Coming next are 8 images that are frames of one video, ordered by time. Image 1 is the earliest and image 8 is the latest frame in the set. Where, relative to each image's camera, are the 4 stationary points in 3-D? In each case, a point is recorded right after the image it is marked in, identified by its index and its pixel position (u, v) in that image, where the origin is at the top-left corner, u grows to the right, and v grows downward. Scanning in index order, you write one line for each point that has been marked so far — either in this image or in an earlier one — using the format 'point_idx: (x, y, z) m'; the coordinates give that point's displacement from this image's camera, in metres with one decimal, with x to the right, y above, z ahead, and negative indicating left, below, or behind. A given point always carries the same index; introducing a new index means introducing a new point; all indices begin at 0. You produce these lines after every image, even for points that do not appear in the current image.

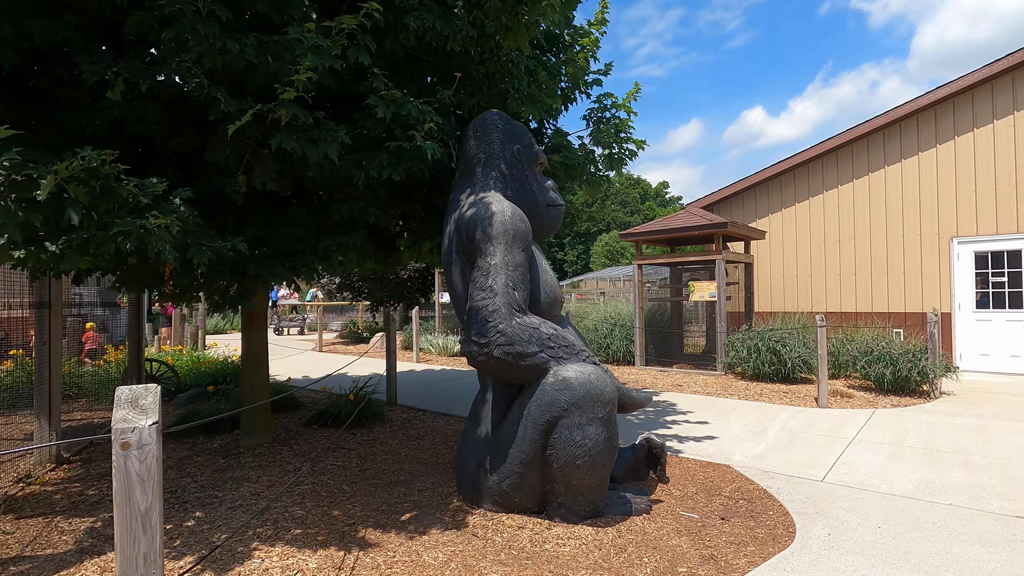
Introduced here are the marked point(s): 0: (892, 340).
0: (+5.9, -0.8, +8.3) m
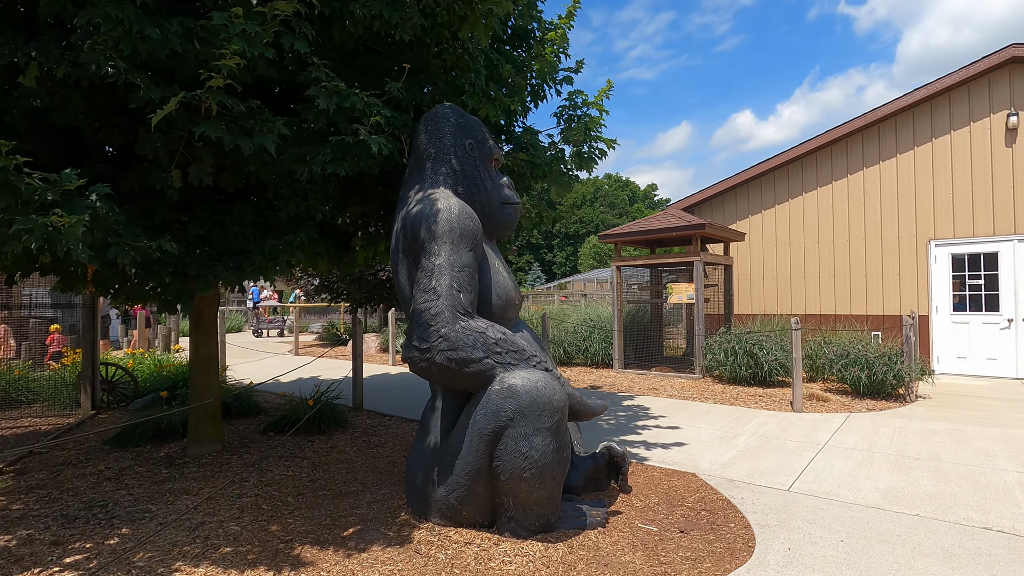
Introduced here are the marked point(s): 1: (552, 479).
0: (+5.4, -0.9, +8.2) m
1: (+0.2, -1.1, +3.1) m
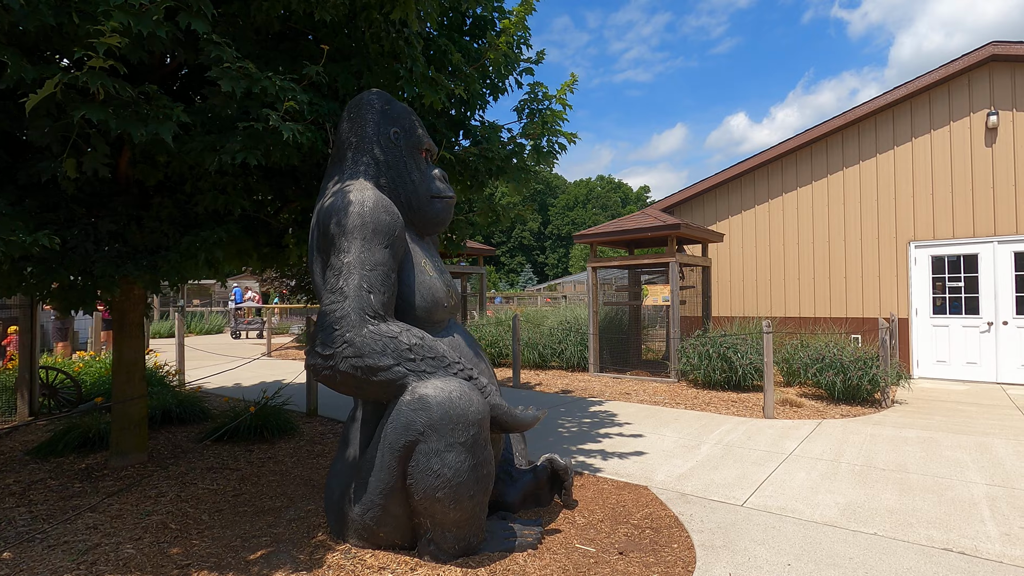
0: (+4.9, -0.9, +8.0) m
1: (-0.2, -1.1, +2.8) m
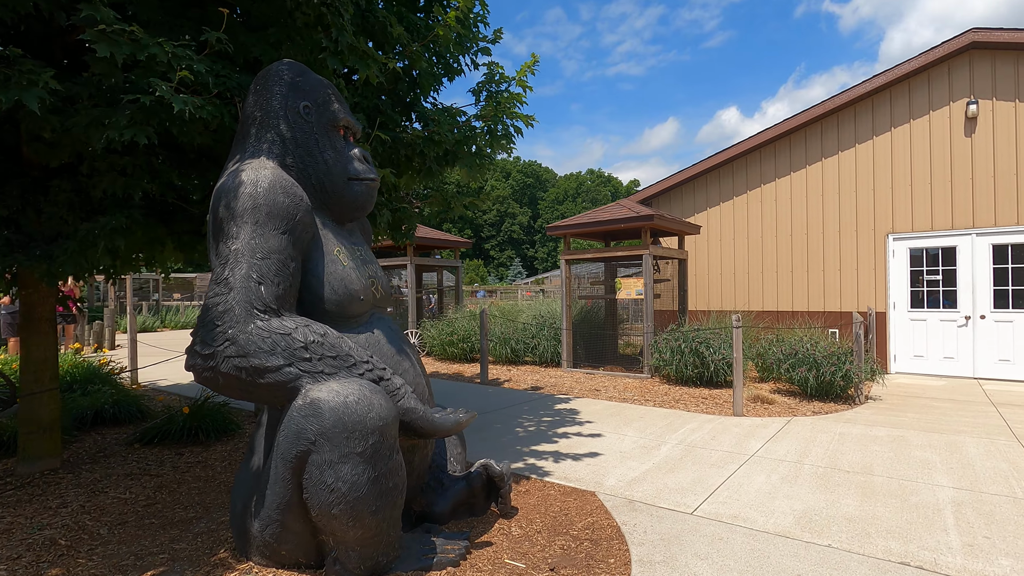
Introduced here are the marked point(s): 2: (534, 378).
0: (+4.4, -0.8, +7.7) m
1: (-0.7, -1.1, +2.5) m
2: (+0.4, -1.6, +9.5) m
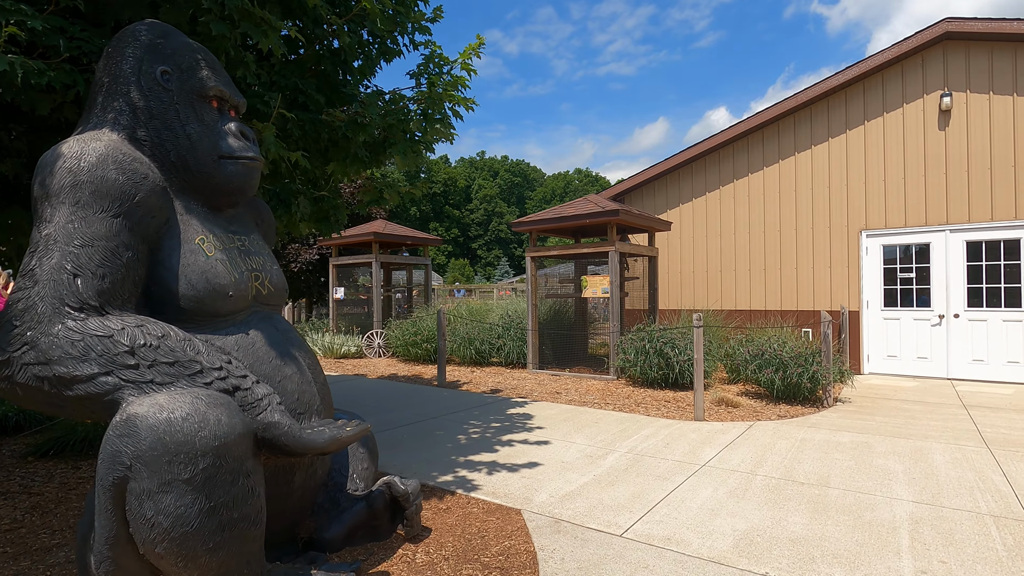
0: (+3.8, -0.8, +7.4) m
1: (-1.2, -1.0, +2.1) m
2: (-0.3, -1.6, +9.1) m
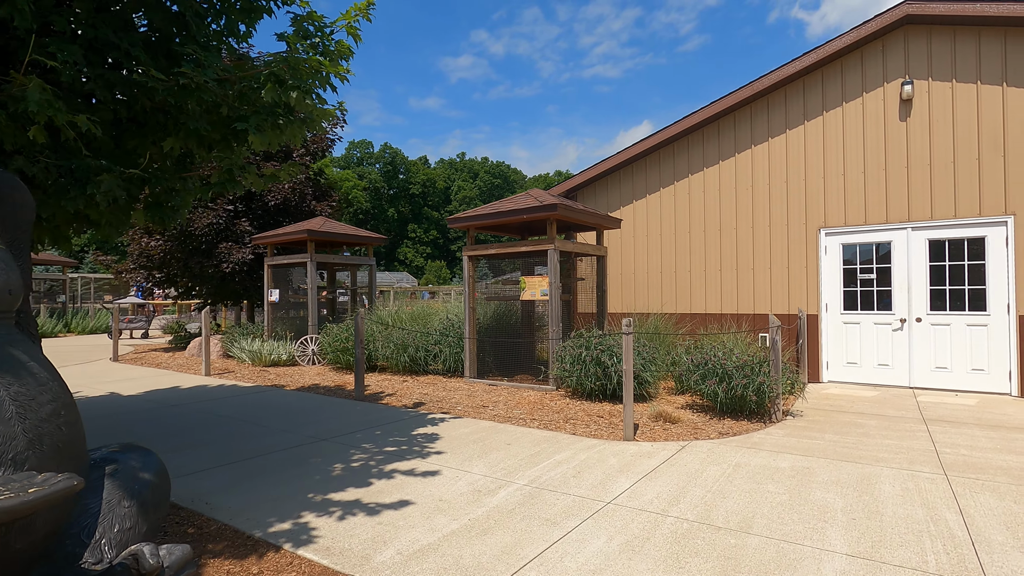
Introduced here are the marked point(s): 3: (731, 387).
0: (+2.8, -0.8, +6.7) m
1: (-2.1, -1.0, +1.3) m
2: (-1.4, -1.6, +8.3) m
3: (+2.6, -1.2, +6.3) m
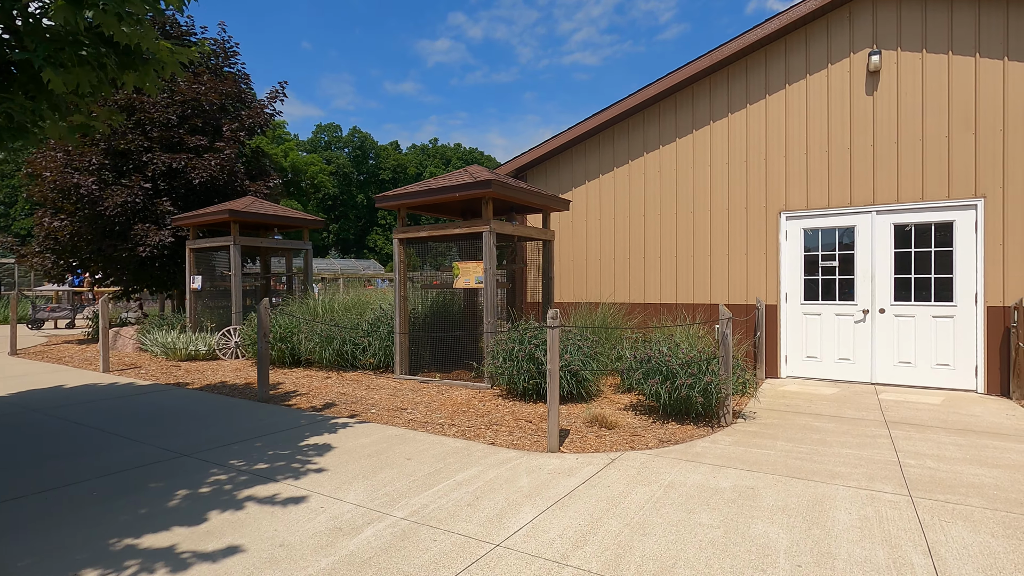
0: (+1.9, -0.6, +6.0) m
1: (-2.7, -1.0, +0.3) m
2: (-2.3, -1.4, +7.4) m
3: (+1.7, -1.0, +5.6) m
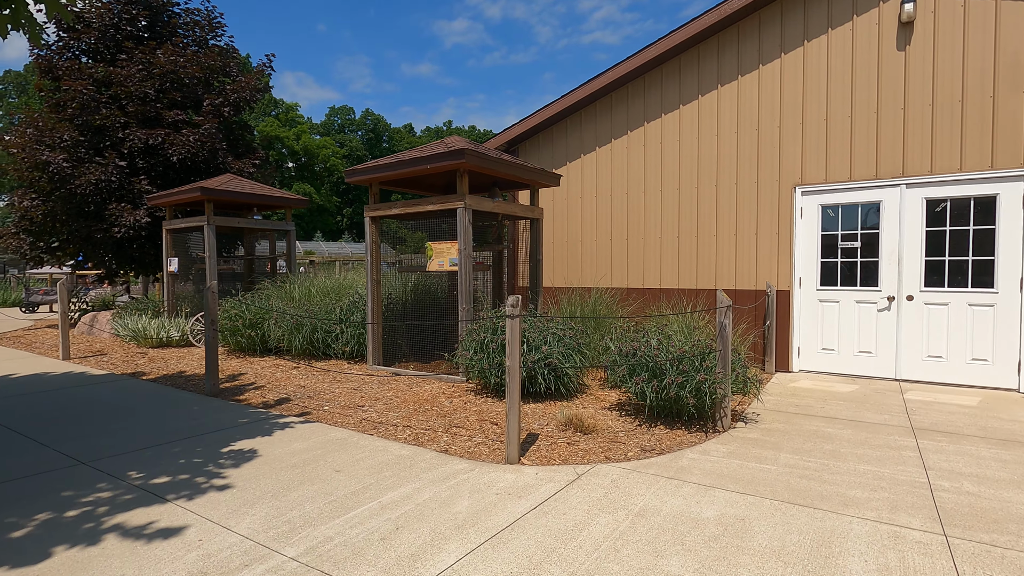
0: (+1.5, -0.5, +5.2) m
1: (-3.2, -1.0, -0.3) m
2: (-2.6, -1.2, +6.7) m
3: (+1.4, -0.9, +4.8) m
